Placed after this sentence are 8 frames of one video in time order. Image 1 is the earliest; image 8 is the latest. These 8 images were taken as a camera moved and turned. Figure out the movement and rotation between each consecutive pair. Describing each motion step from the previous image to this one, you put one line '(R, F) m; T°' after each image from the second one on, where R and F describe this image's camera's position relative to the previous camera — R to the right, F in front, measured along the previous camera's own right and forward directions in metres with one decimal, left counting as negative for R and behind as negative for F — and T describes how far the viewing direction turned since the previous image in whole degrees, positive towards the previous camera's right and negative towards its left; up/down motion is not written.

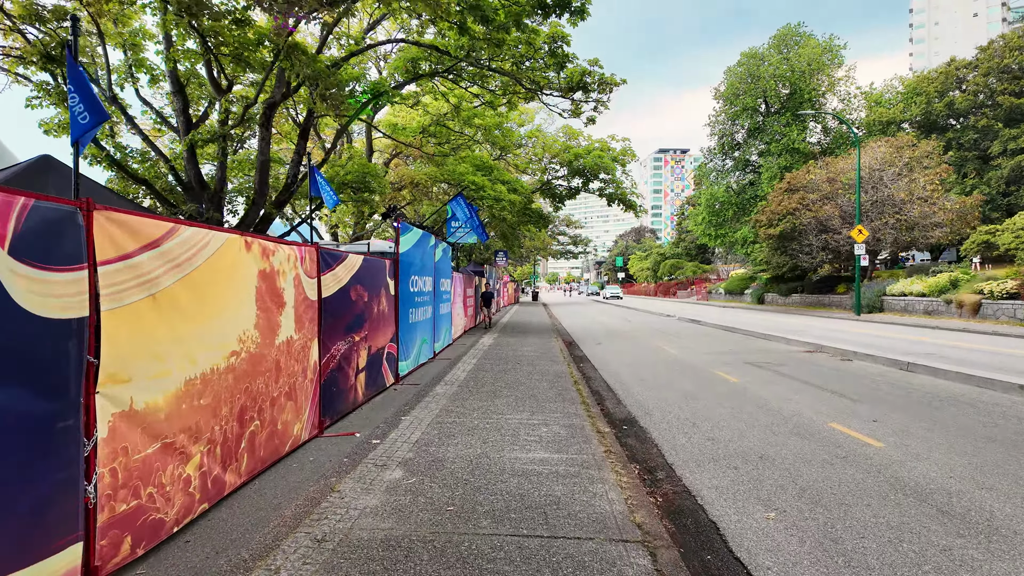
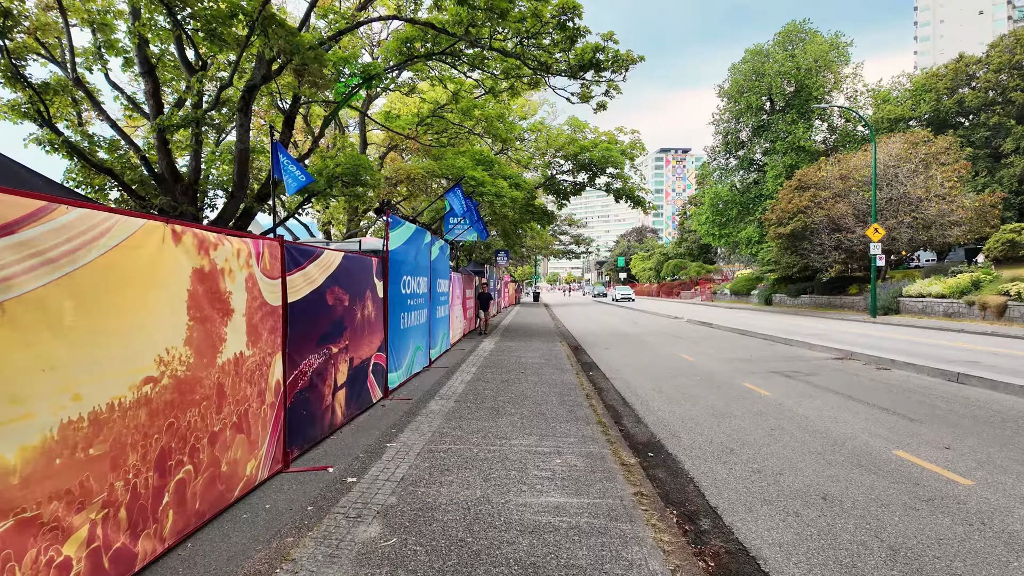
(0.0, +0.9) m; 0°
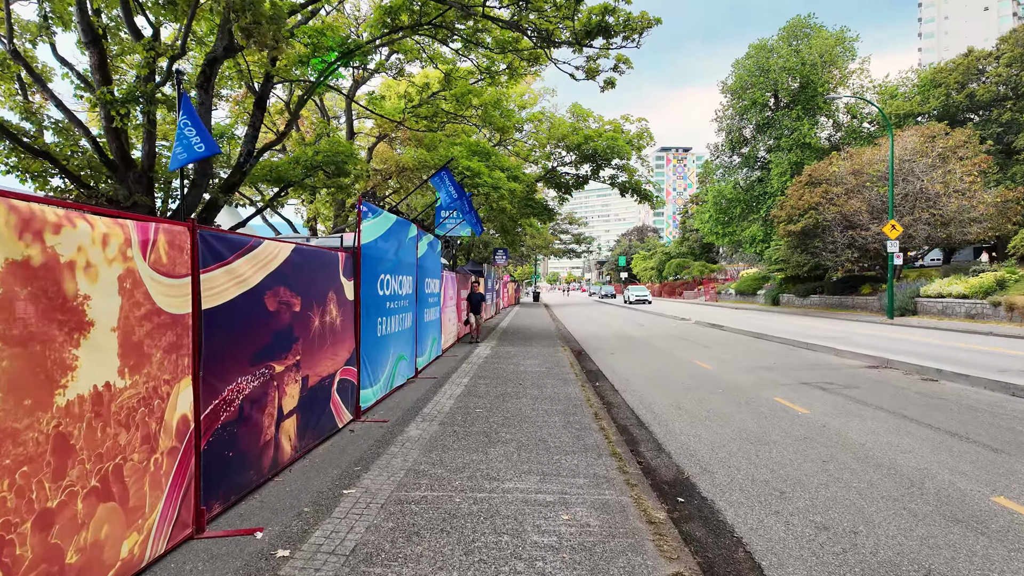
(0.0, +1.1) m; 0°
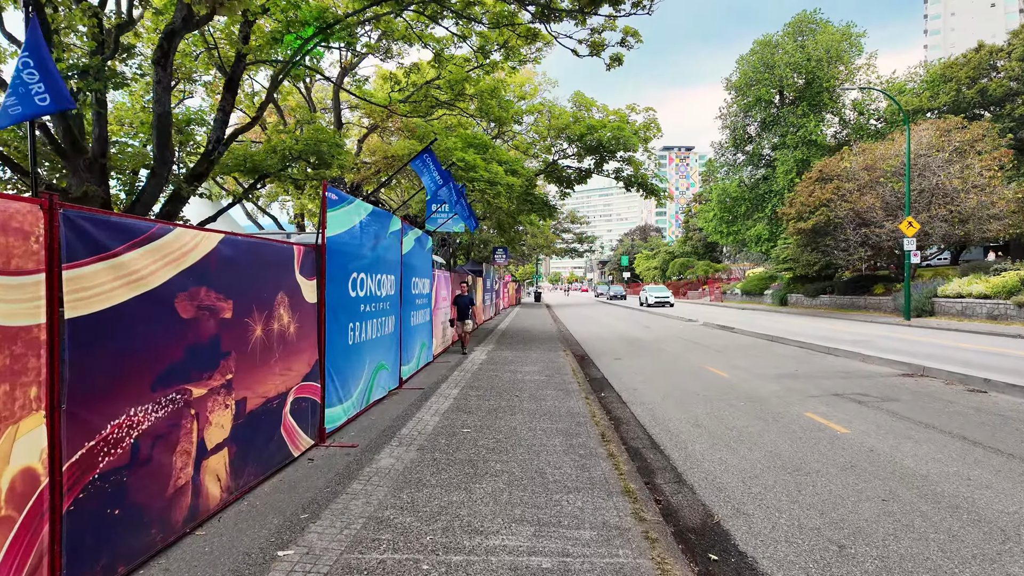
(+0.1, +0.9) m; 0°
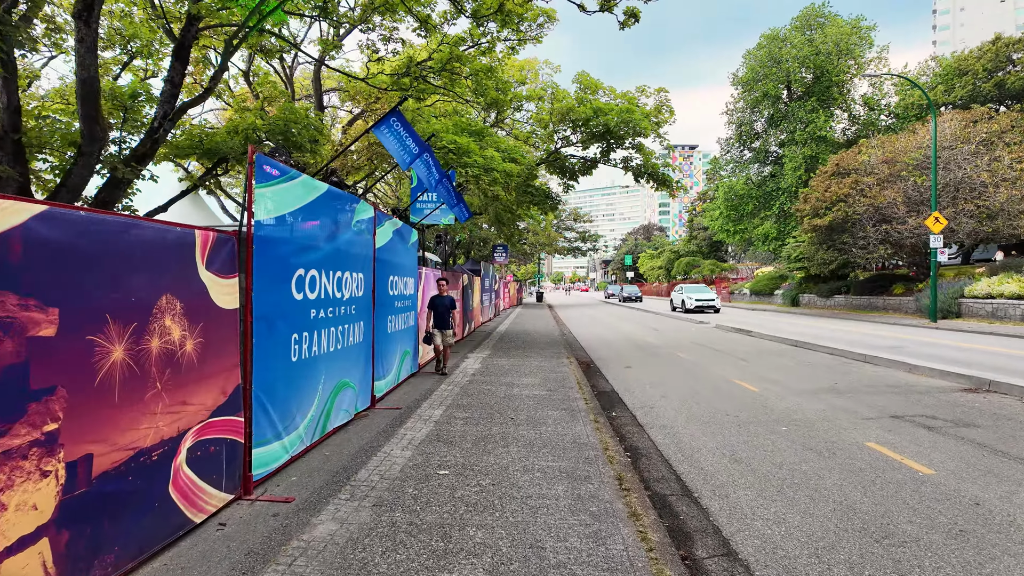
(+0.1, +1.3) m; 0°
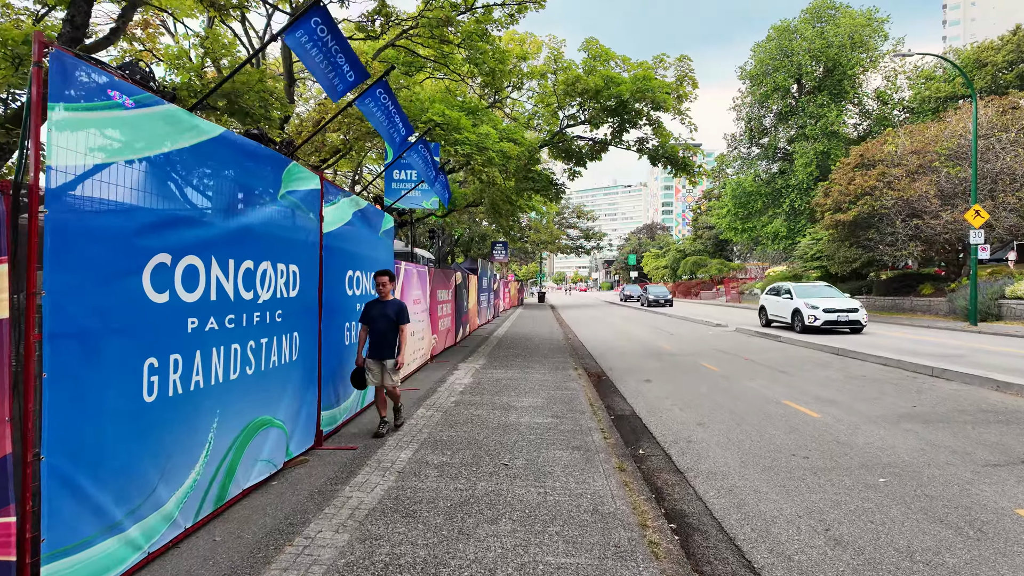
(+0.1, +1.7) m; 0°
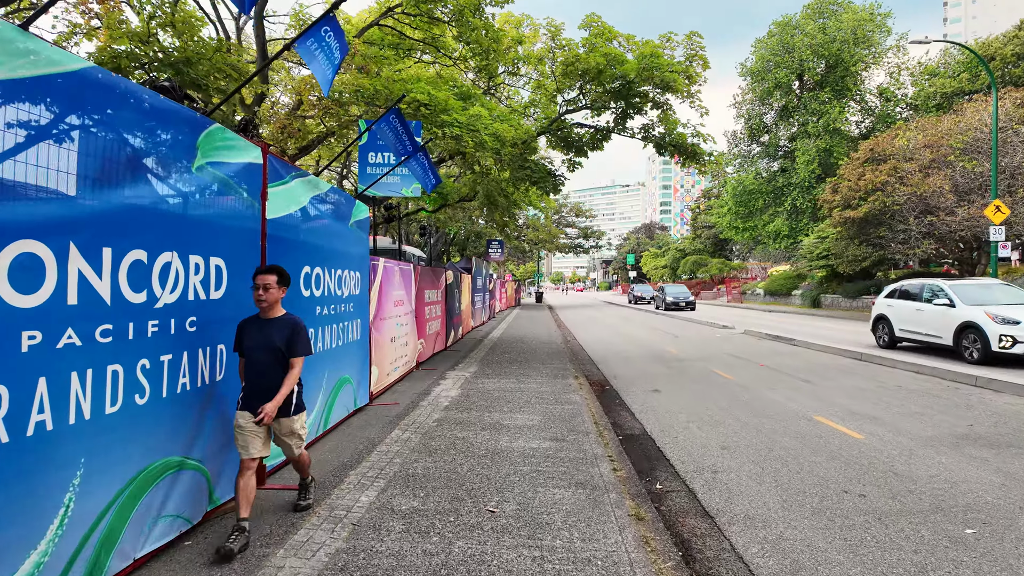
(+0.1, +0.9) m; 0°
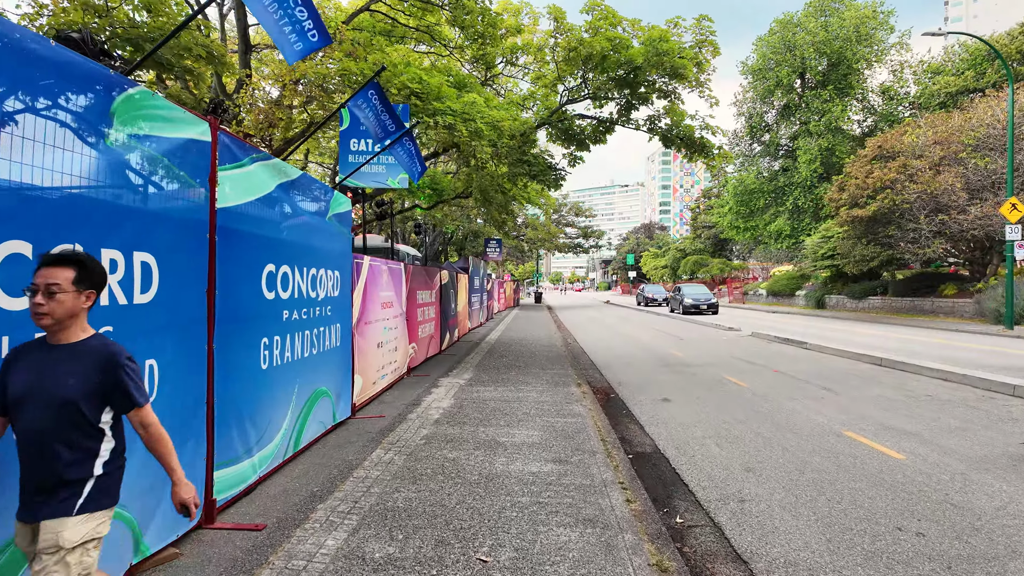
(0.0, +0.6) m; 0°
